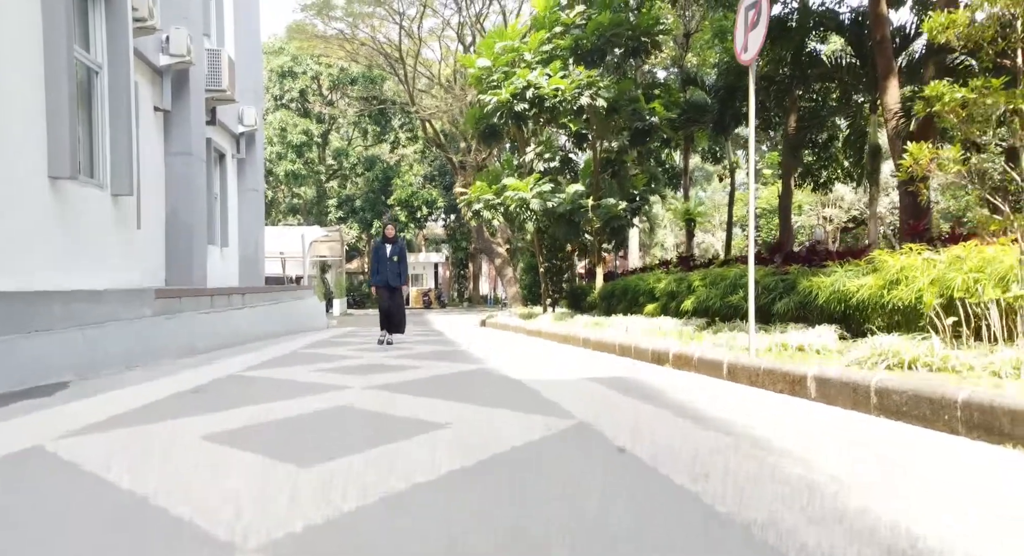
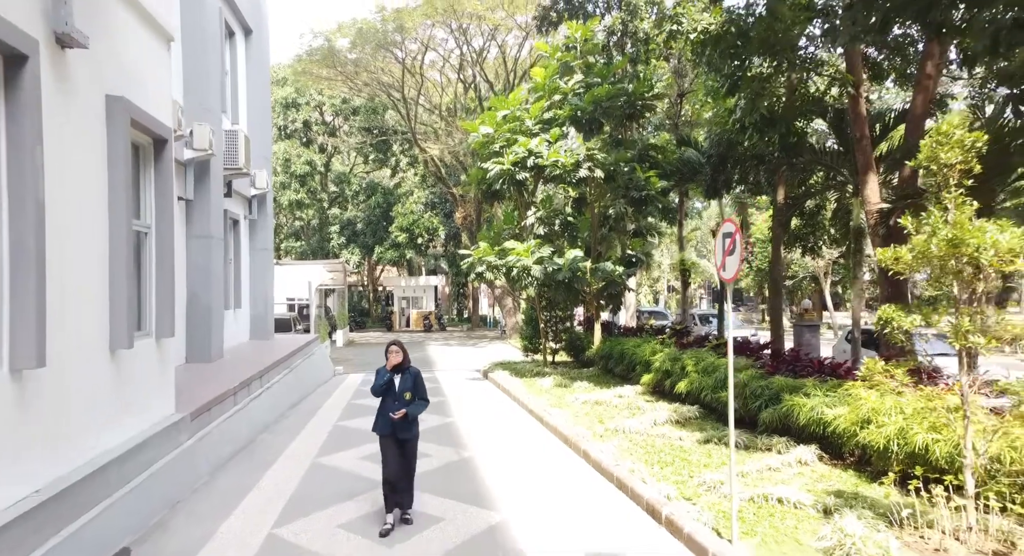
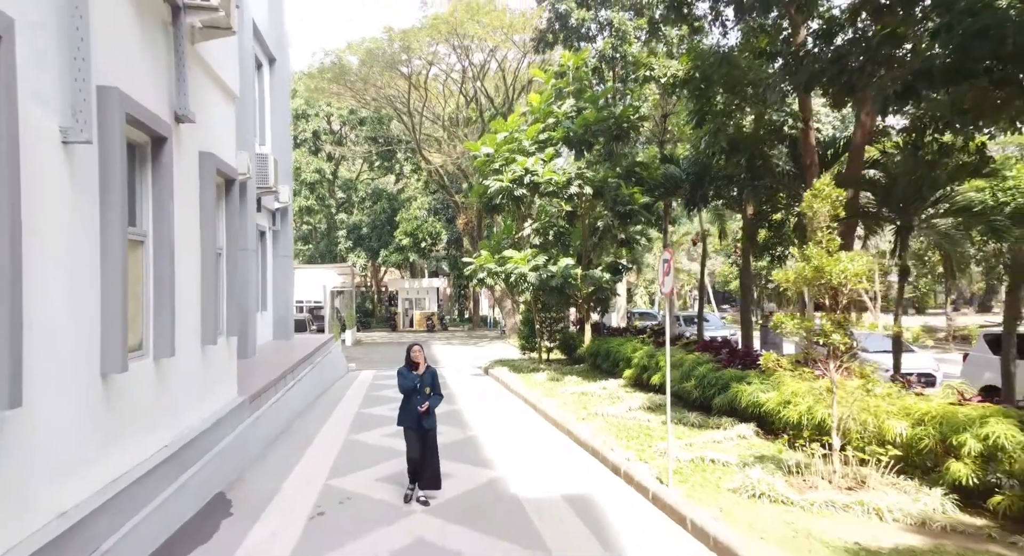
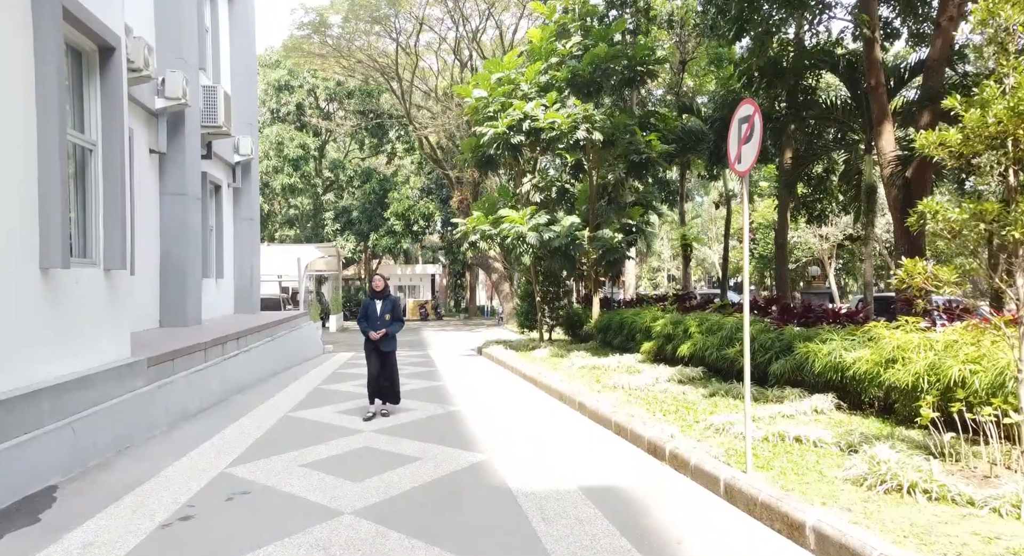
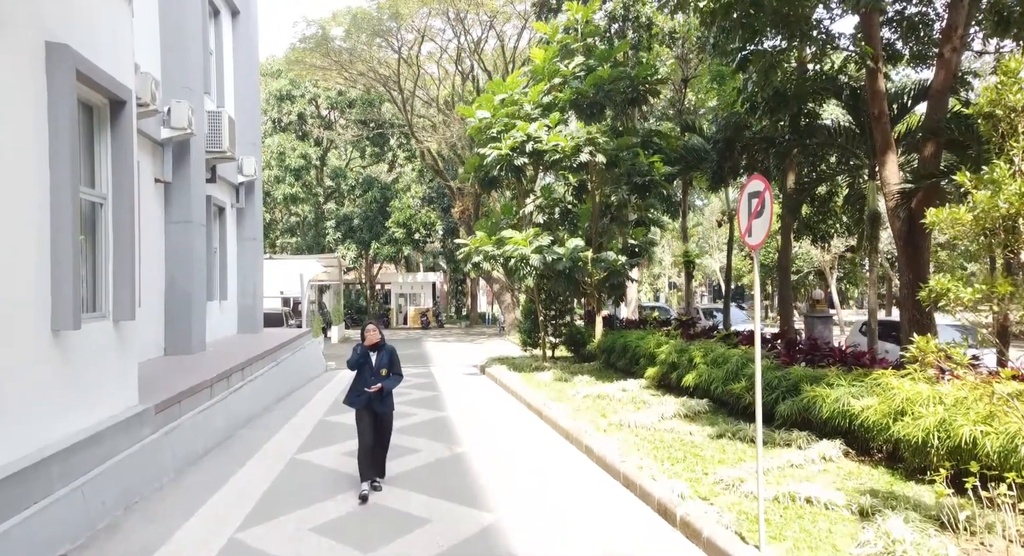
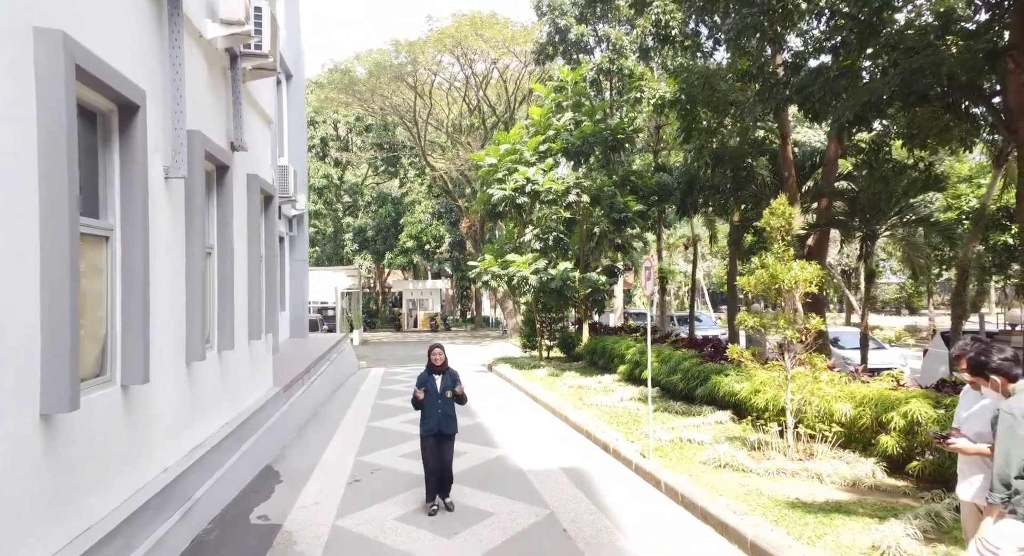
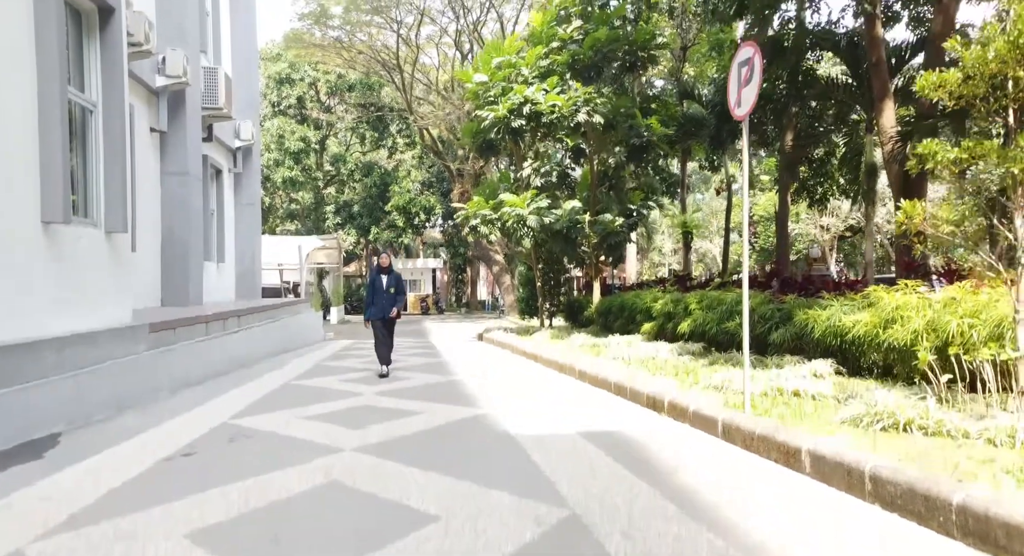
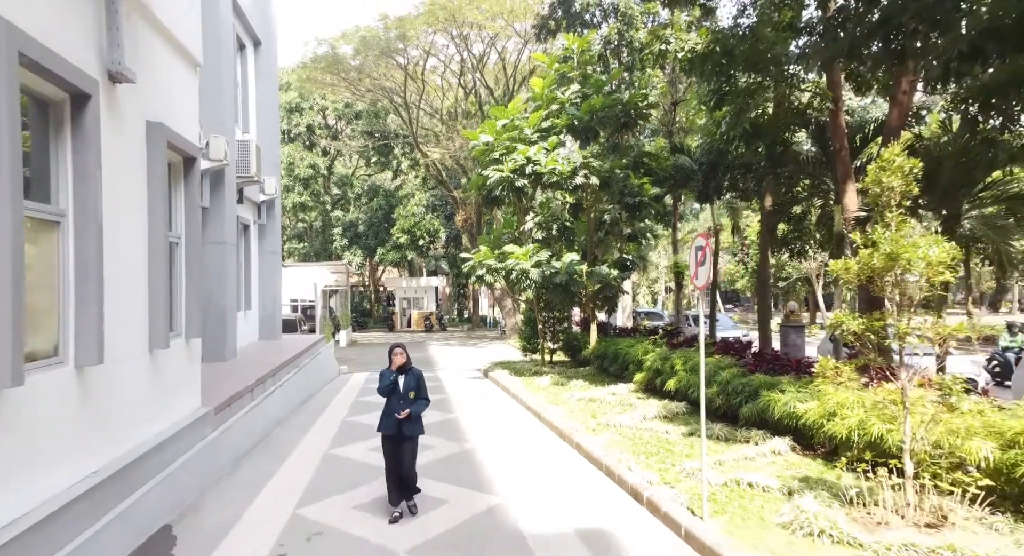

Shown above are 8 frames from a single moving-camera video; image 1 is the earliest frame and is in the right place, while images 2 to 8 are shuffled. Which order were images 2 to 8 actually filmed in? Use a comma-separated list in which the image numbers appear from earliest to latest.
7, 4, 5, 2, 8, 3, 6
